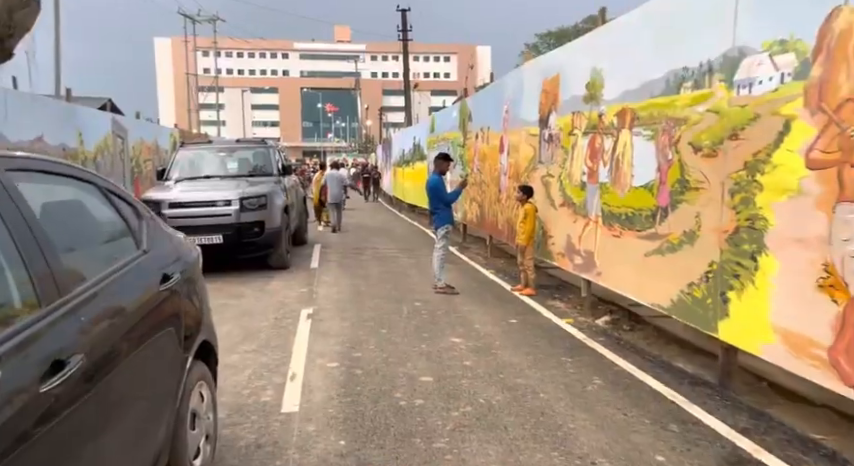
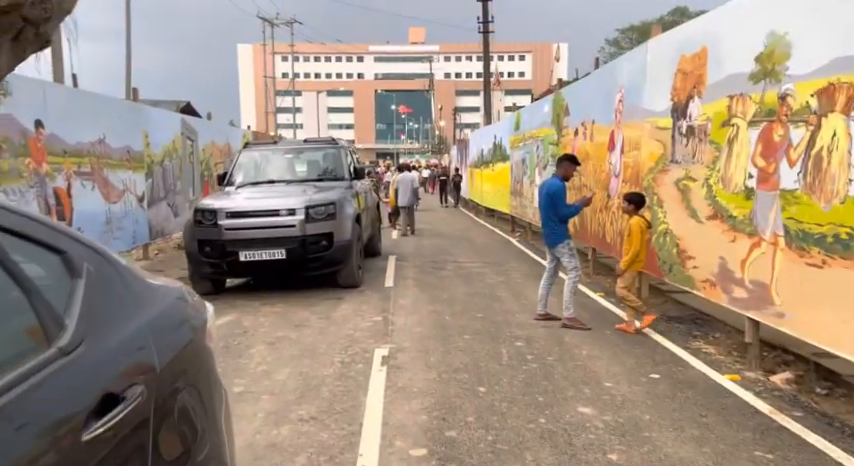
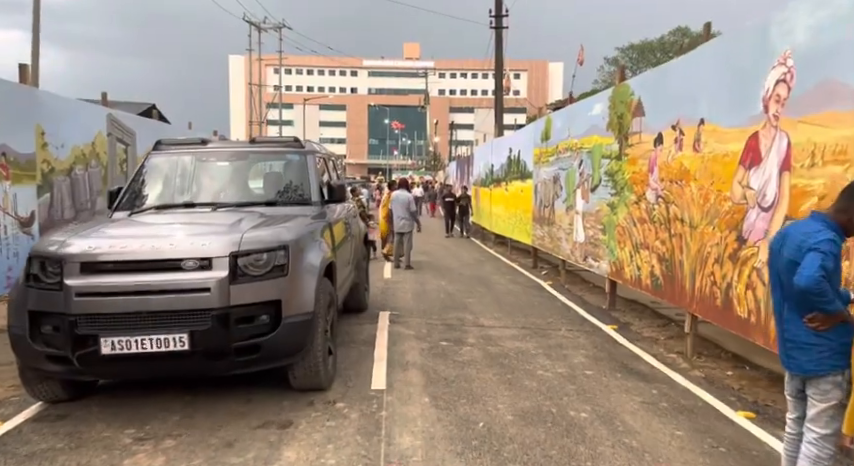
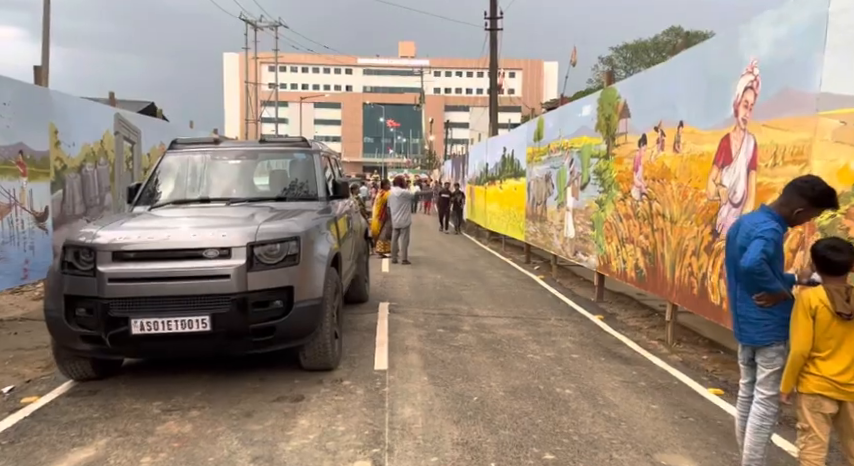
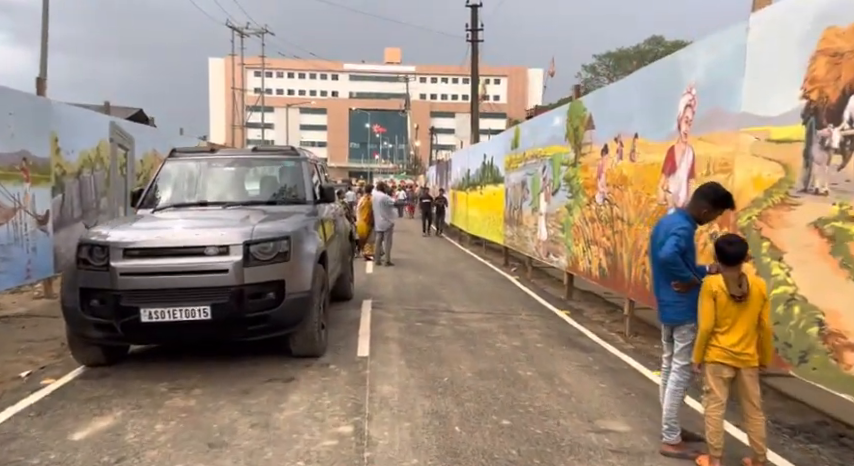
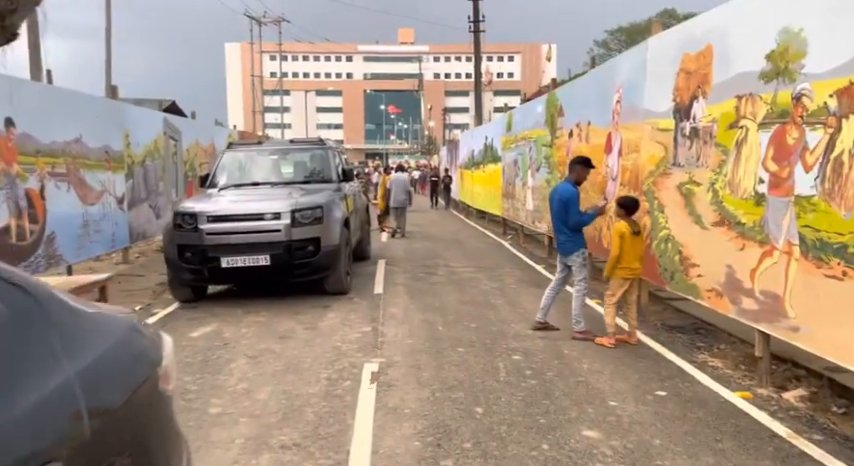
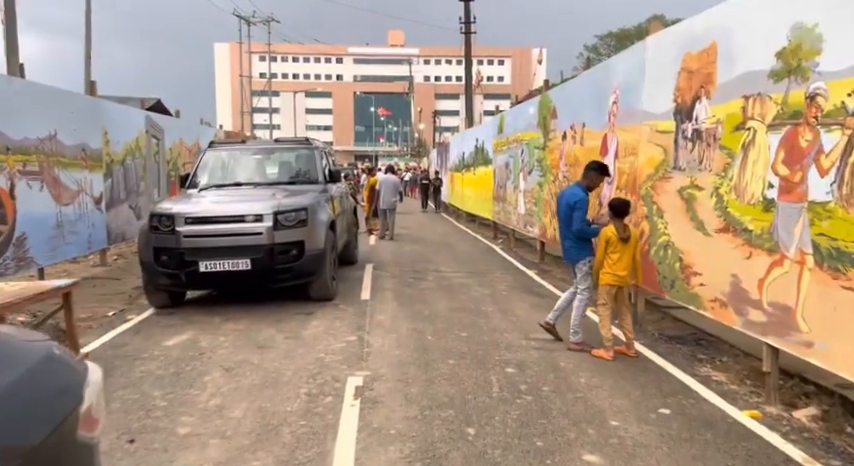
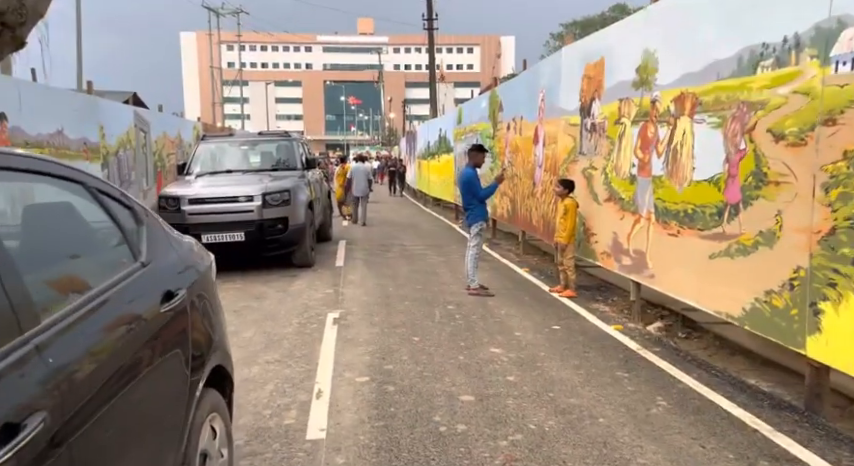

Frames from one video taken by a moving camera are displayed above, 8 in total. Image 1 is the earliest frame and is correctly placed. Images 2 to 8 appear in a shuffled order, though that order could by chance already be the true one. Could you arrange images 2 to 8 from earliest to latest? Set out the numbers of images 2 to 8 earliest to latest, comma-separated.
8, 2, 6, 7, 5, 4, 3
